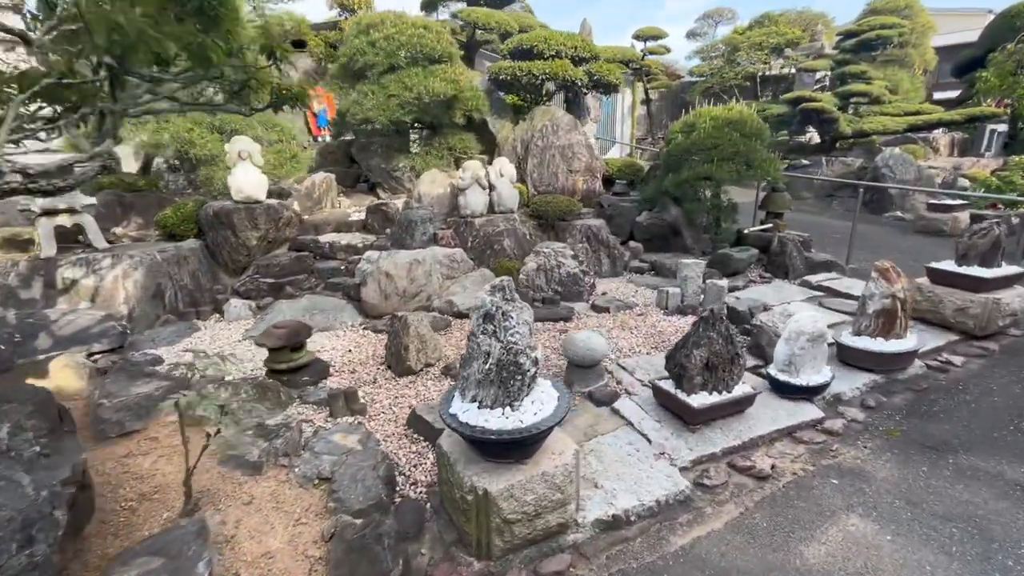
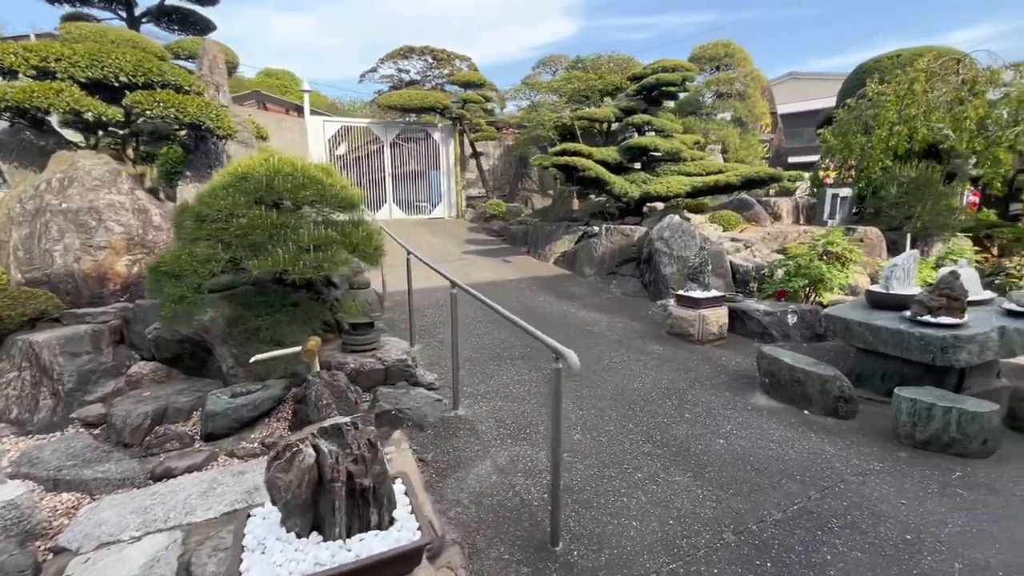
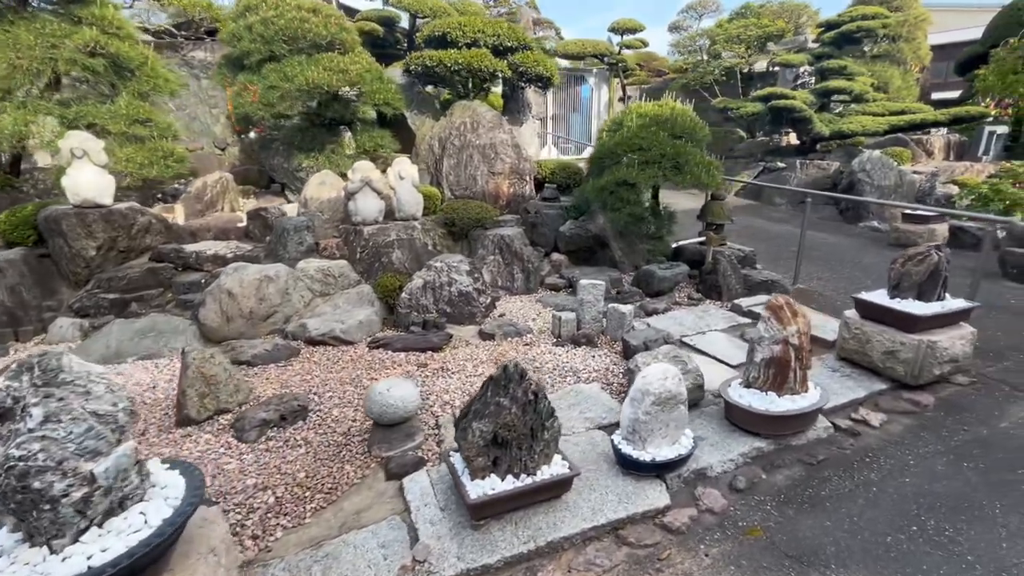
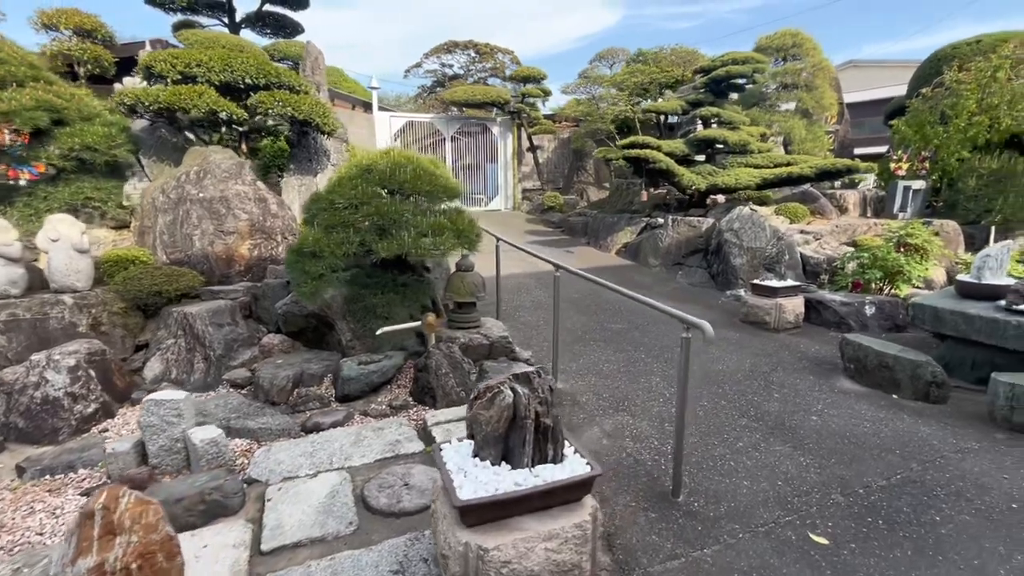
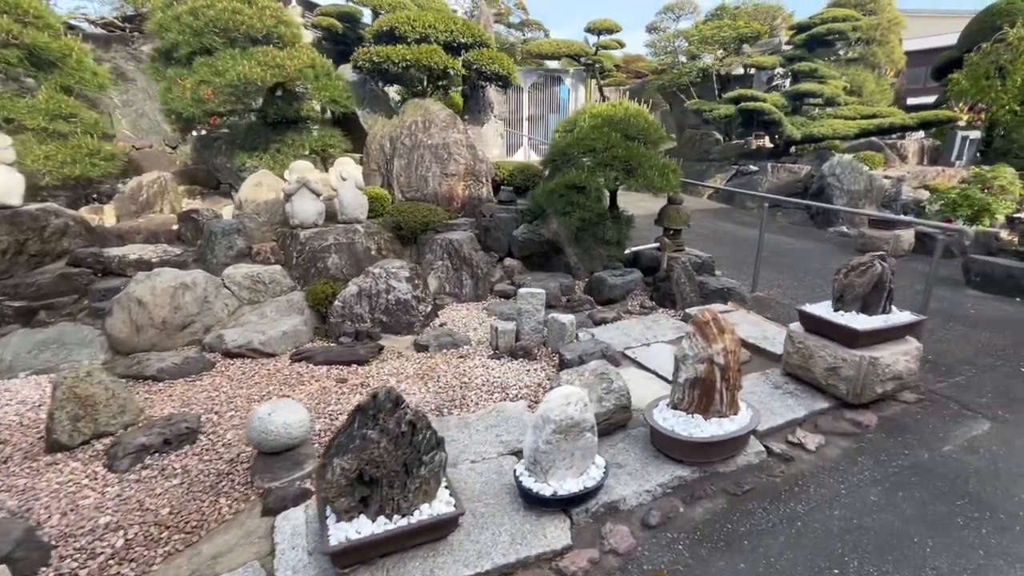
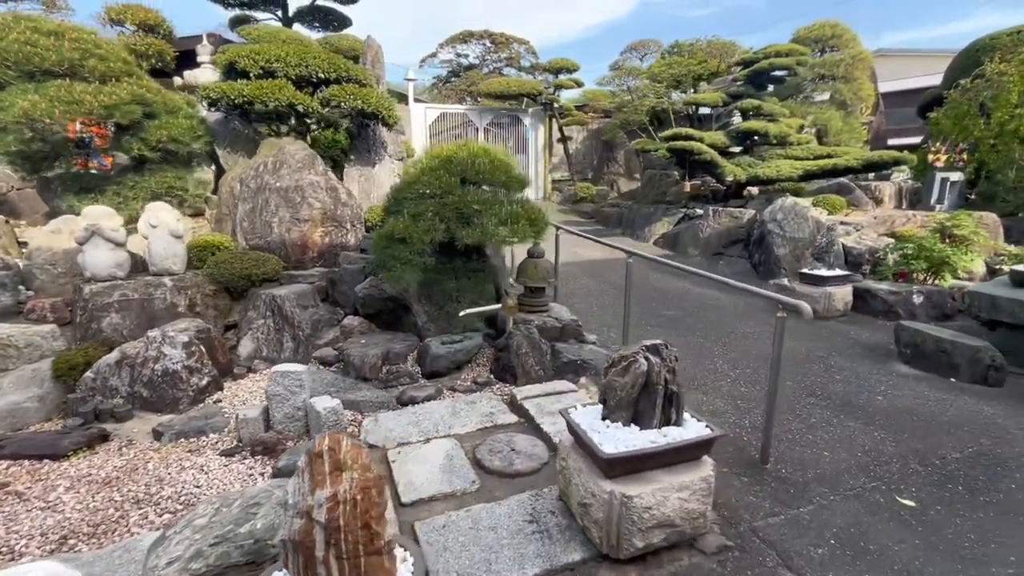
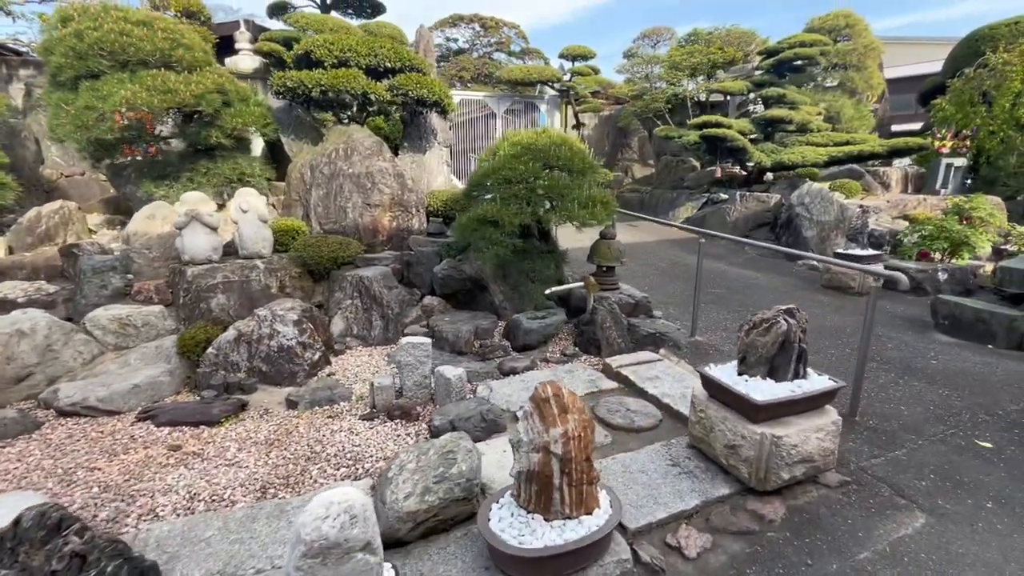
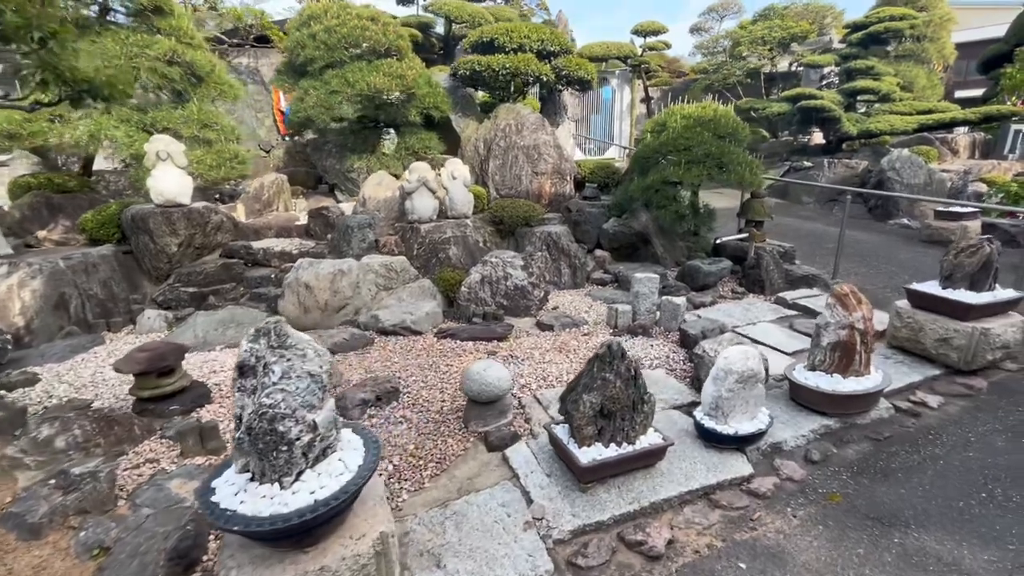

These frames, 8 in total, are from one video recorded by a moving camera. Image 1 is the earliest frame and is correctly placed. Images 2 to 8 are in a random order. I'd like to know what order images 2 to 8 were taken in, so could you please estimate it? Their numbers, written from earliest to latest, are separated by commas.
8, 3, 5, 7, 6, 4, 2
